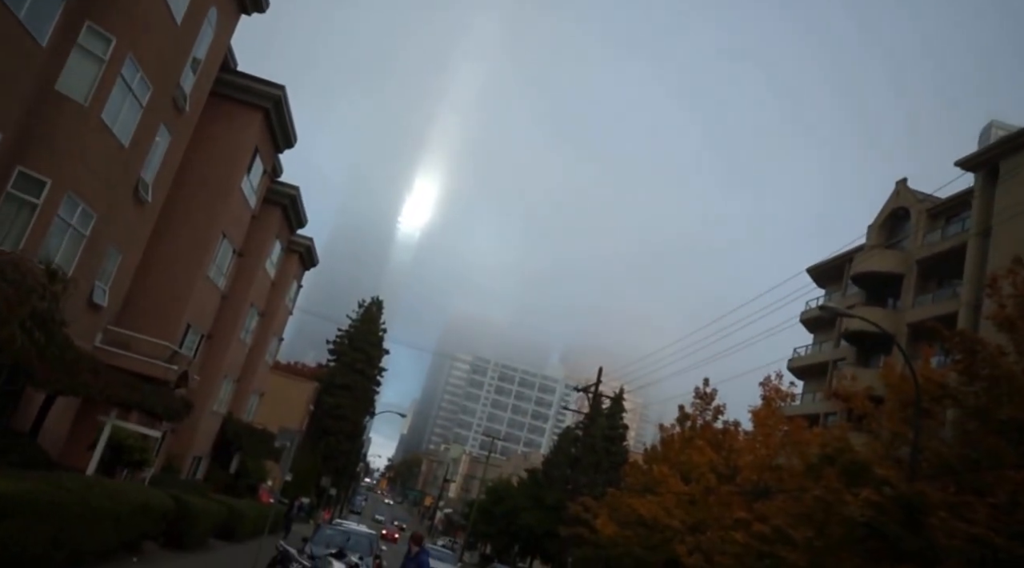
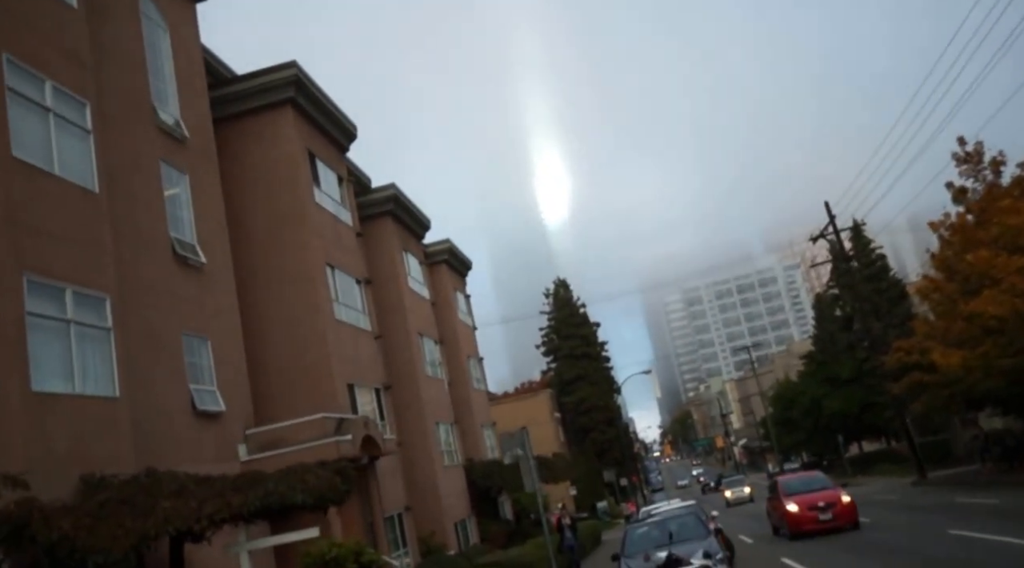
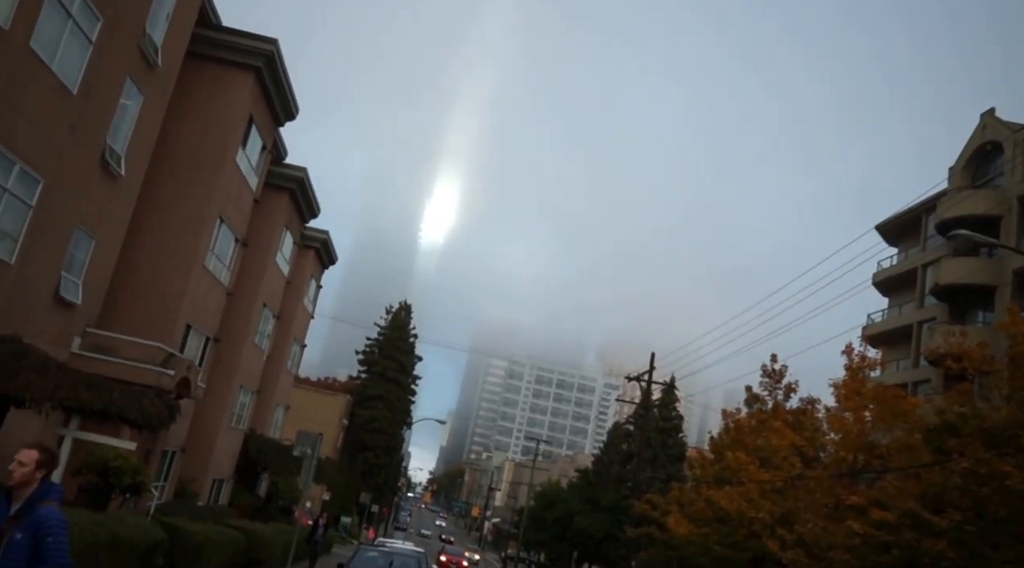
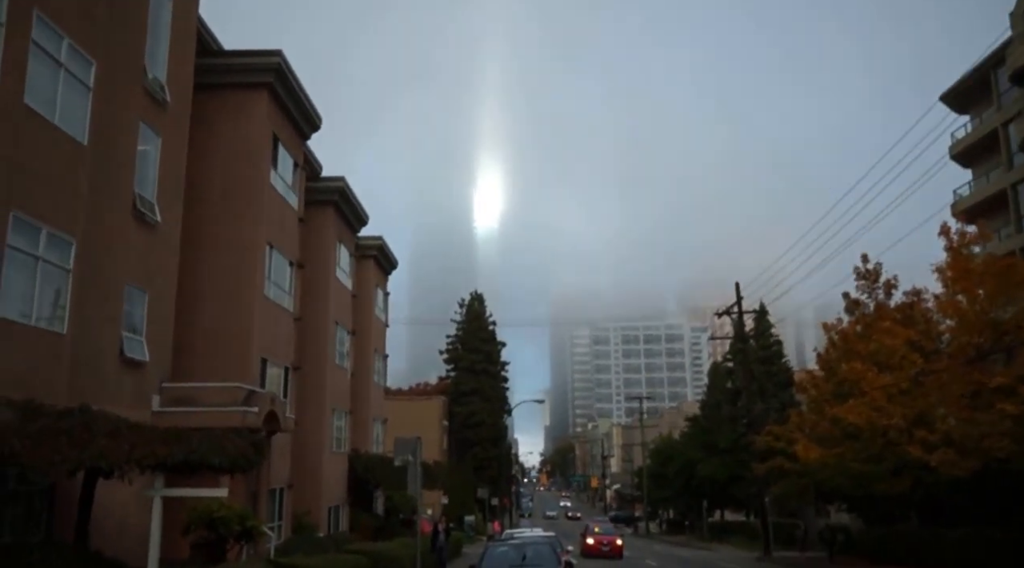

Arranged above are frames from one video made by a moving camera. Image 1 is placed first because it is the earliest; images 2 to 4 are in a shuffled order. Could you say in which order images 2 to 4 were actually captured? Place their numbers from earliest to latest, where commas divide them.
3, 4, 2
